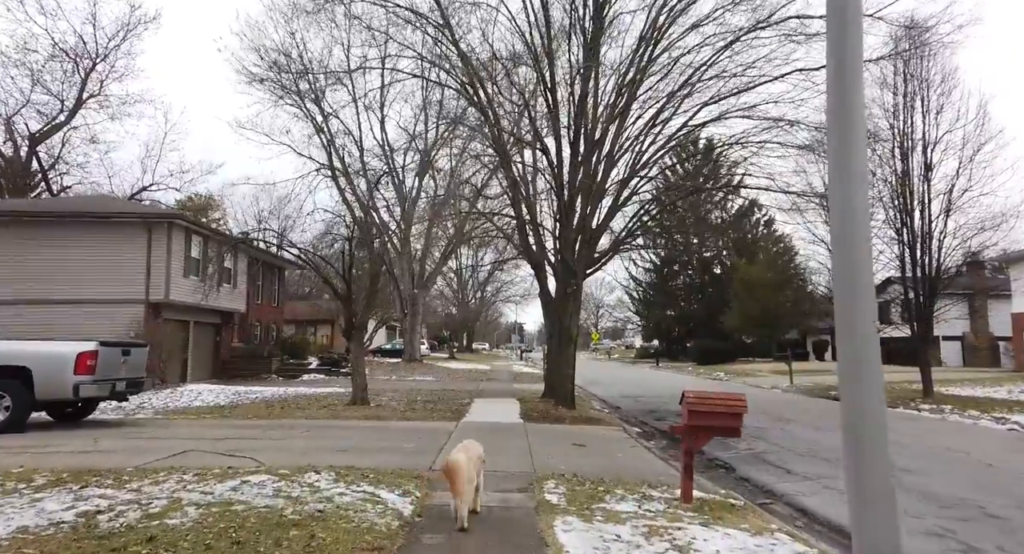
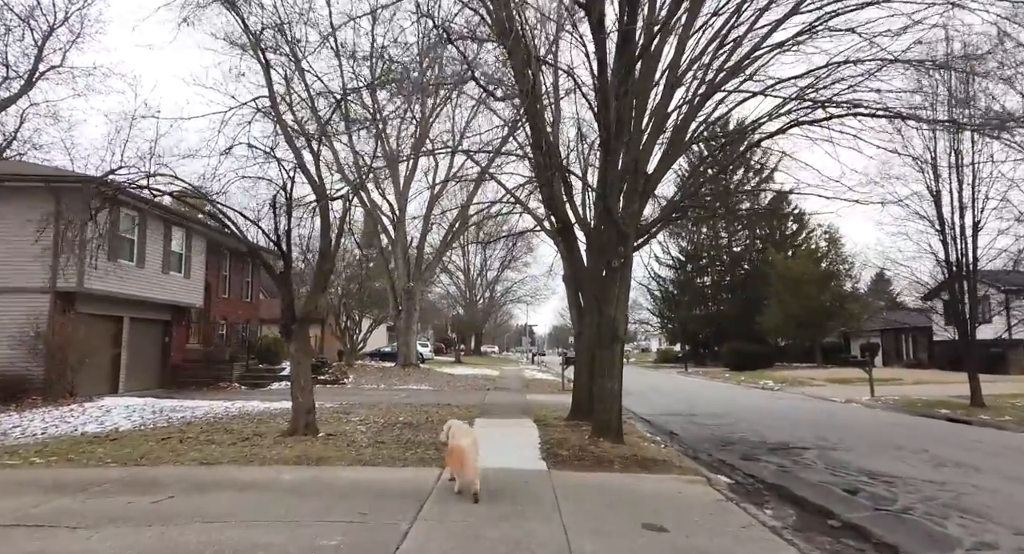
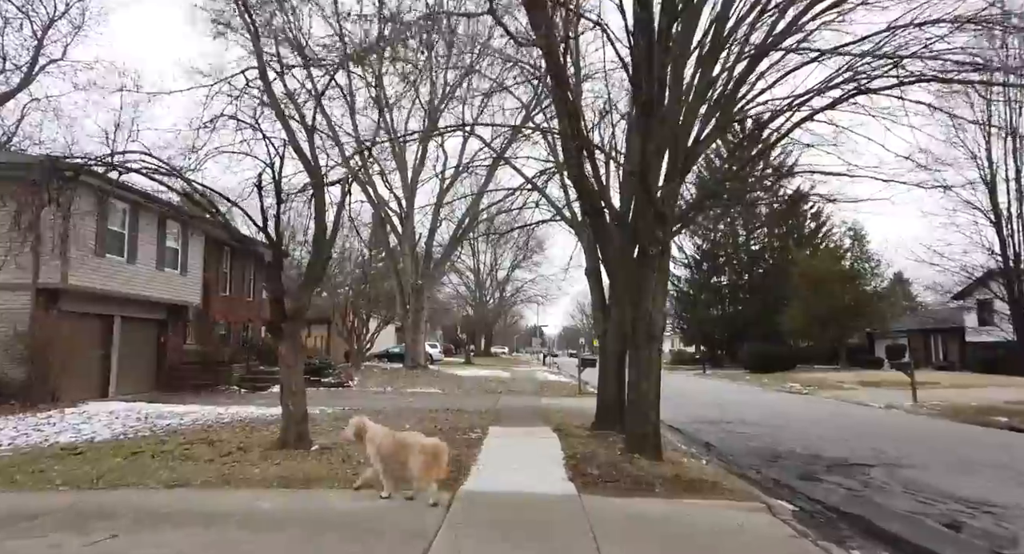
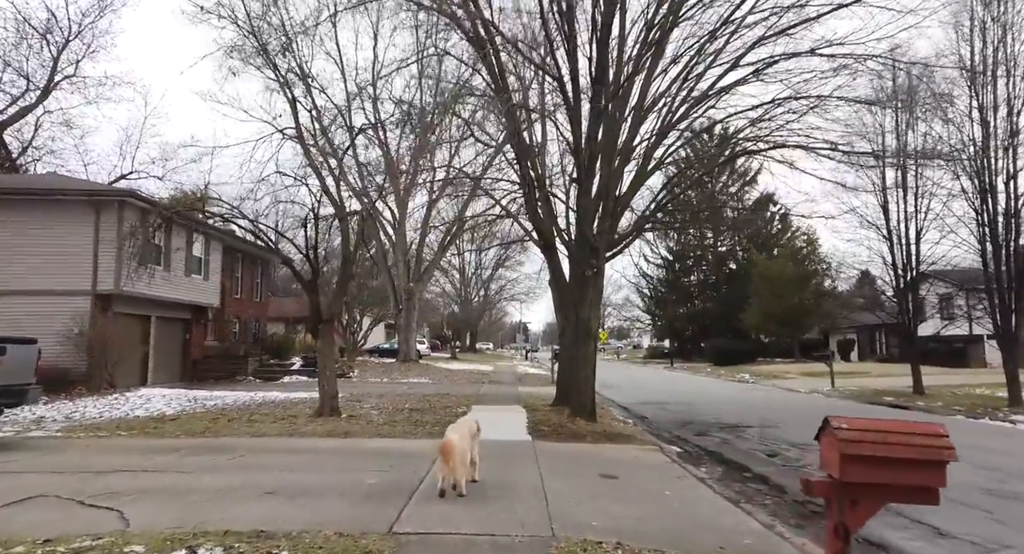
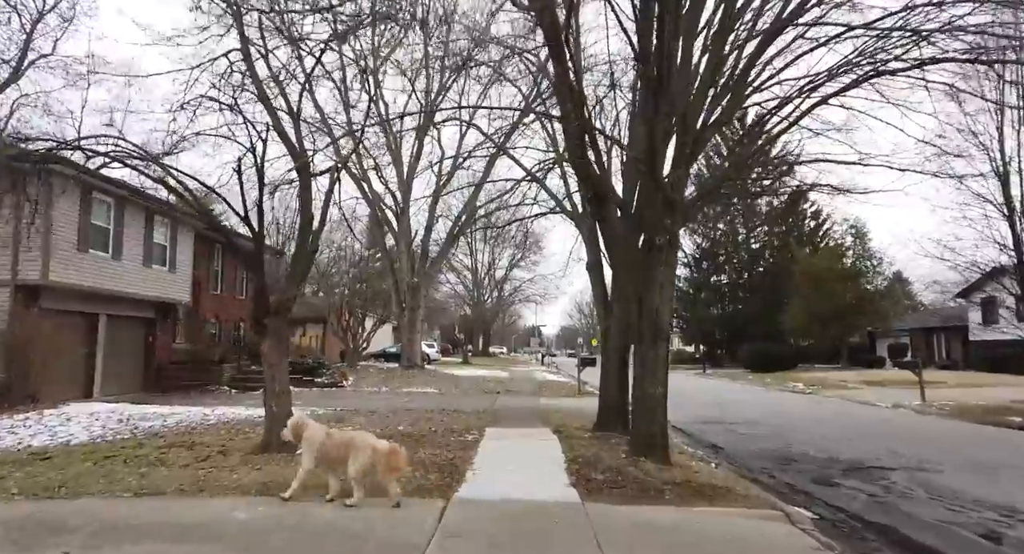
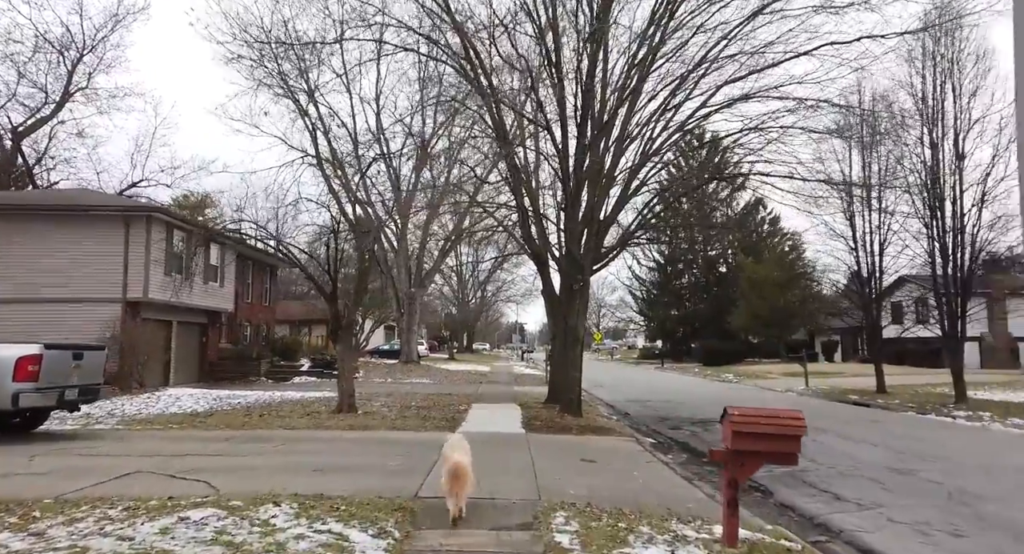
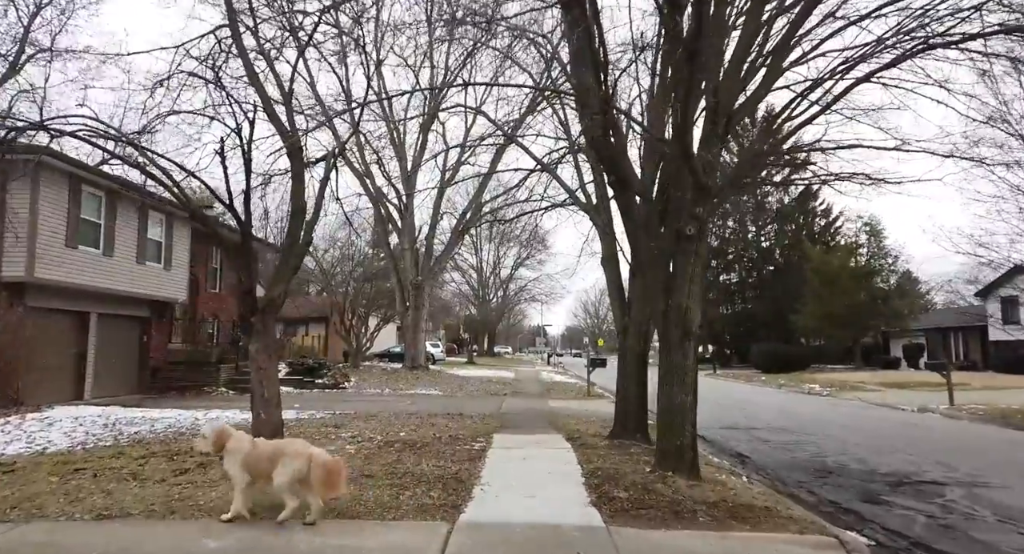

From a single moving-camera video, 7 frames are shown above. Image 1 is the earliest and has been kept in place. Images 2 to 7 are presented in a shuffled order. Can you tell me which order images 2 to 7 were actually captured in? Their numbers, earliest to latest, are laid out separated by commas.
6, 4, 2, 3, 5, 7
